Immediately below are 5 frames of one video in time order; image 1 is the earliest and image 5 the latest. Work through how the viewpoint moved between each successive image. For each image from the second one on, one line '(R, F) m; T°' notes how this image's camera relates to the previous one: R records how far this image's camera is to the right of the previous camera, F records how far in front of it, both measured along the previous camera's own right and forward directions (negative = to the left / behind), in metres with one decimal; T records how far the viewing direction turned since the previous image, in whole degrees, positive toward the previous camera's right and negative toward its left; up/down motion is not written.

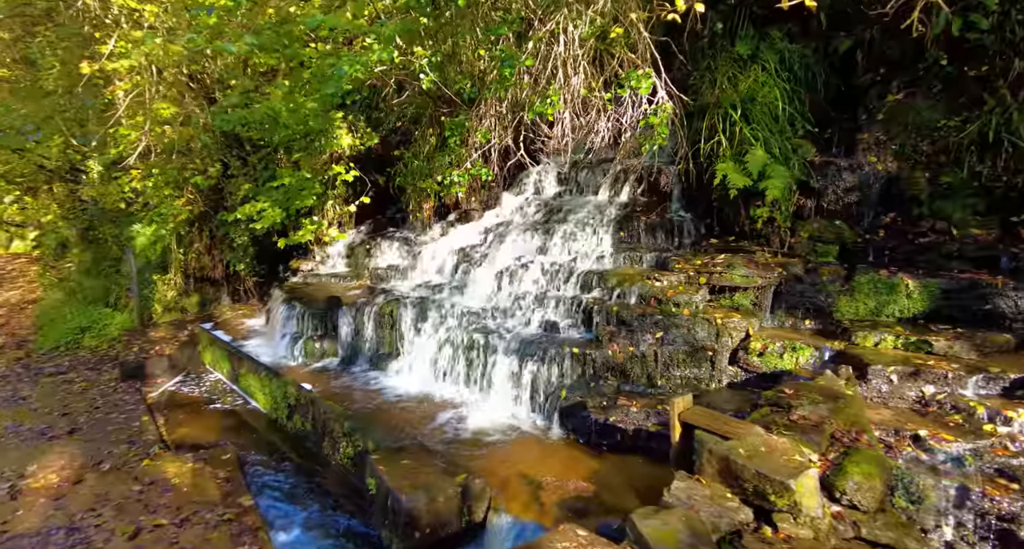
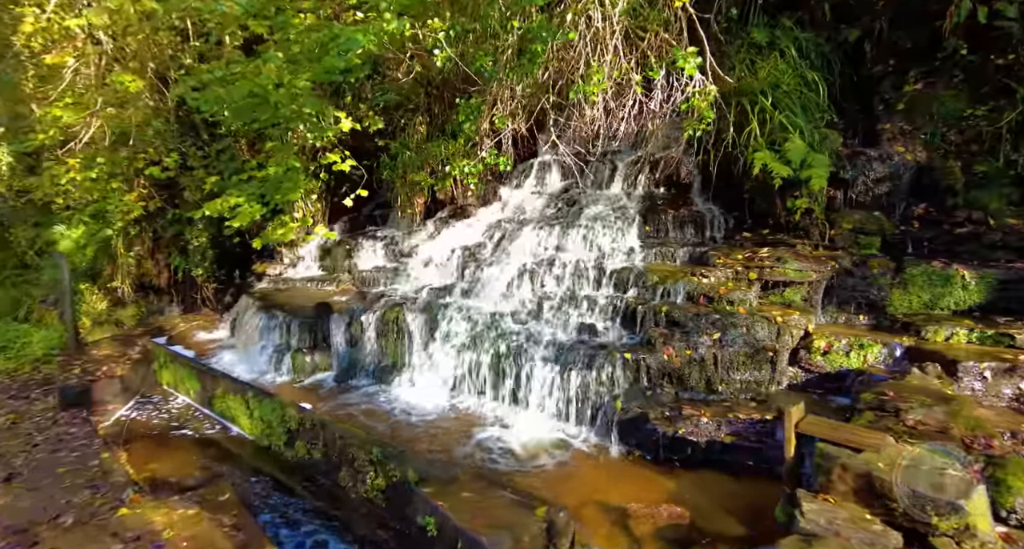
(-0.9, +0.6) m; +7°
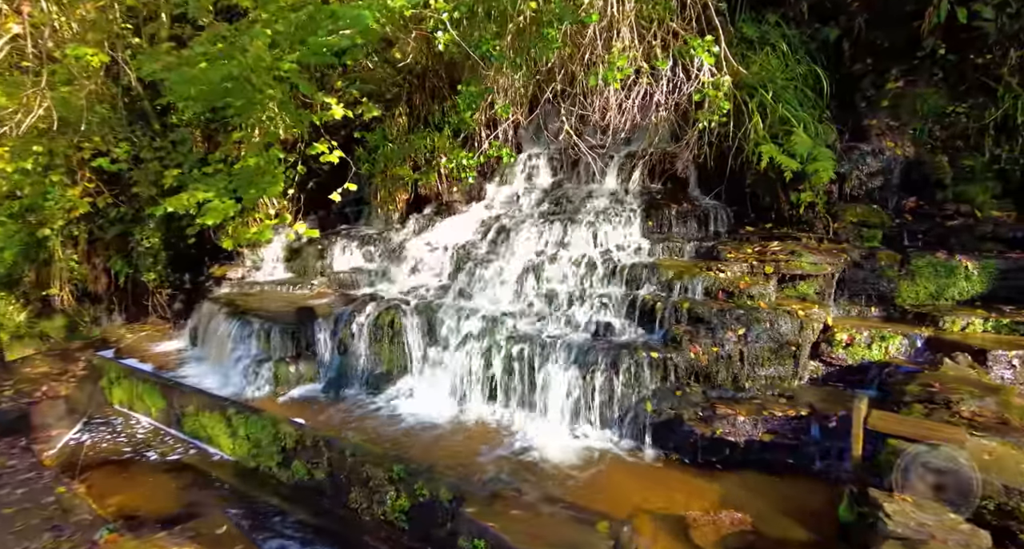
(-0.7, +0.3) m; +6°
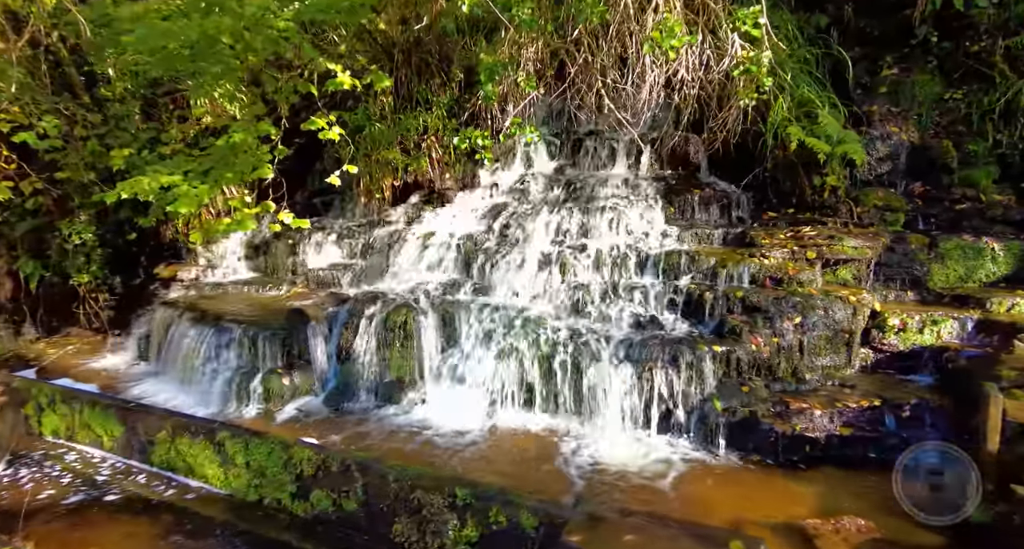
(-0.9, +0.6) m; +8°
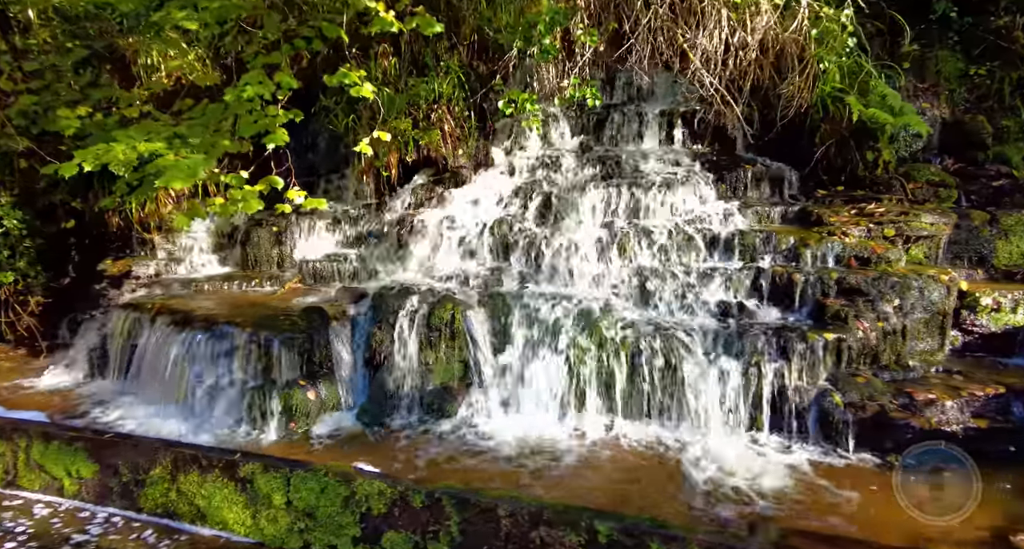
(-1.0, +0.8) m; +8°
